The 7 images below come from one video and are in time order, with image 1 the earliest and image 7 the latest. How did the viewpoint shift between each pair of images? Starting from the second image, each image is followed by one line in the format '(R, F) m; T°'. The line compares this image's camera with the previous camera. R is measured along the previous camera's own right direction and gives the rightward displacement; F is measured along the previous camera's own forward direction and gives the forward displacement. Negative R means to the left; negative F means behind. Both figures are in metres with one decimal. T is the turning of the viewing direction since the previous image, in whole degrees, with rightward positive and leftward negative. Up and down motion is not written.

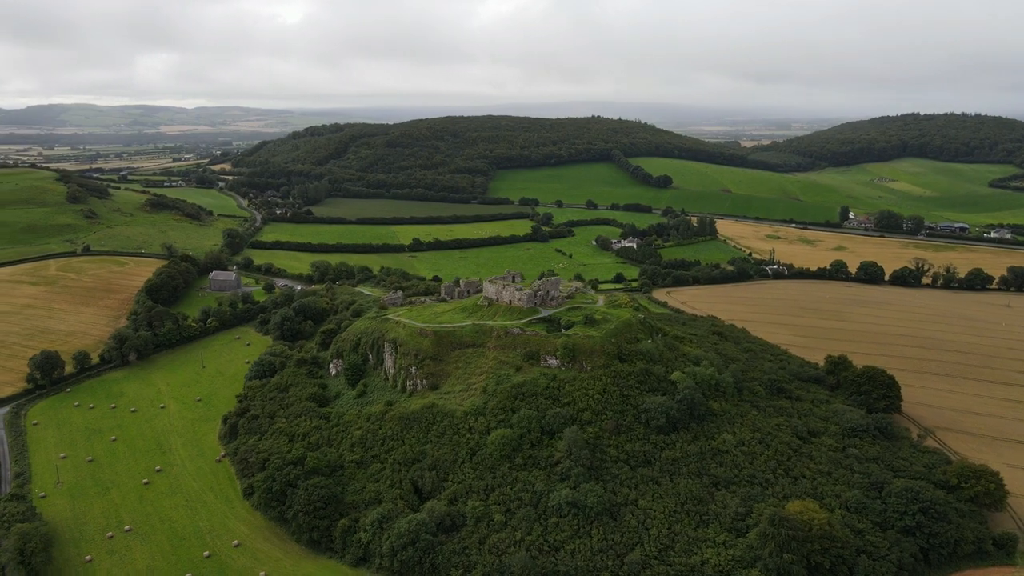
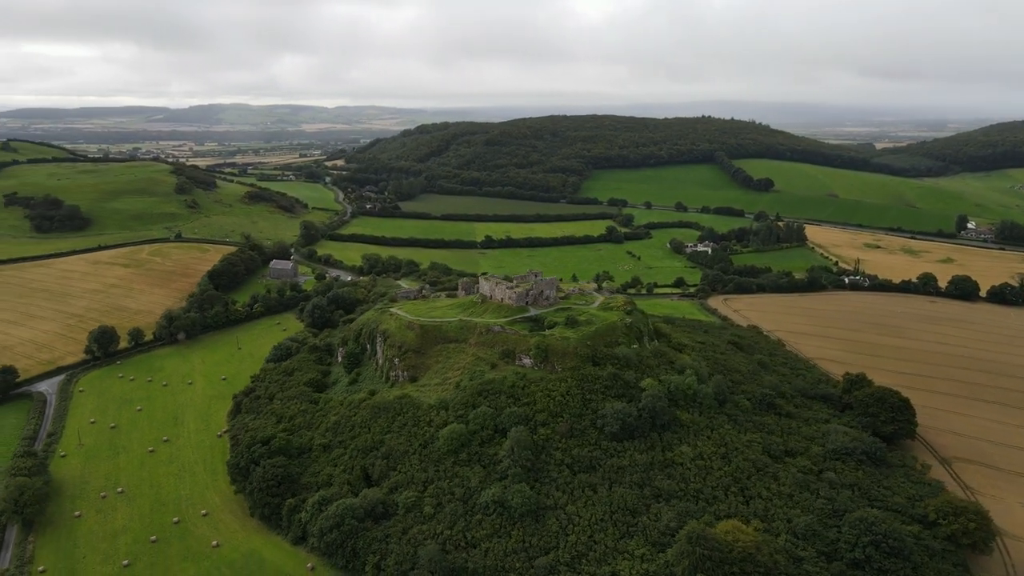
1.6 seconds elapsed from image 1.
(+8.5, +0.6) m; -9°
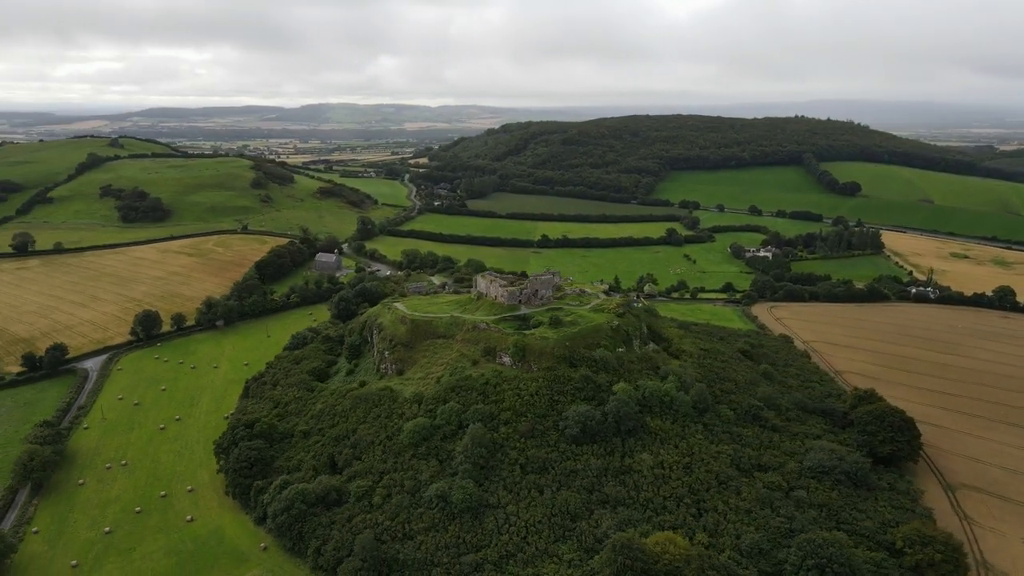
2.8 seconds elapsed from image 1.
(+6.7, +0.4) m; -7°
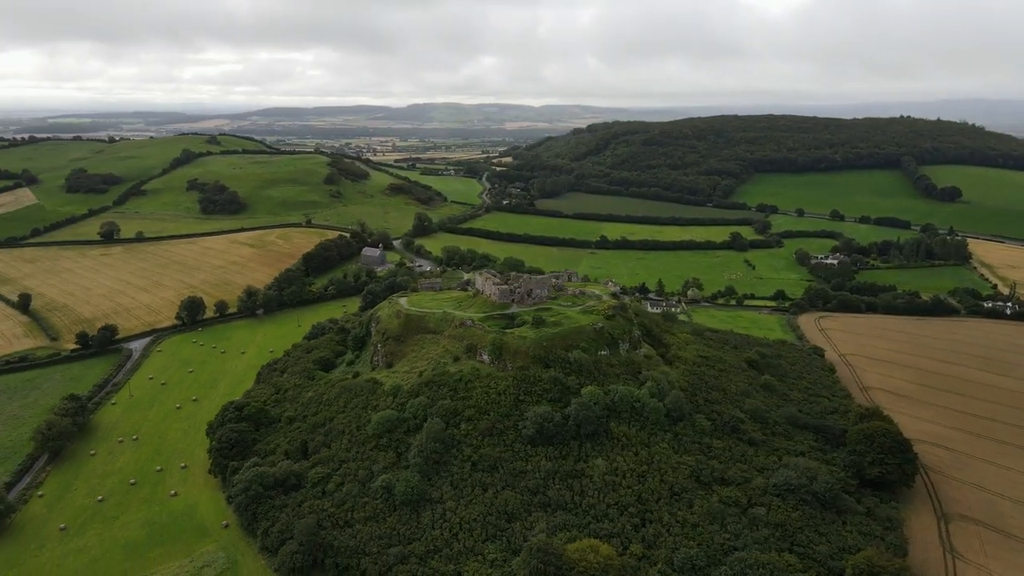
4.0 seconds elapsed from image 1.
(+6.9, +0.5) m; -7°
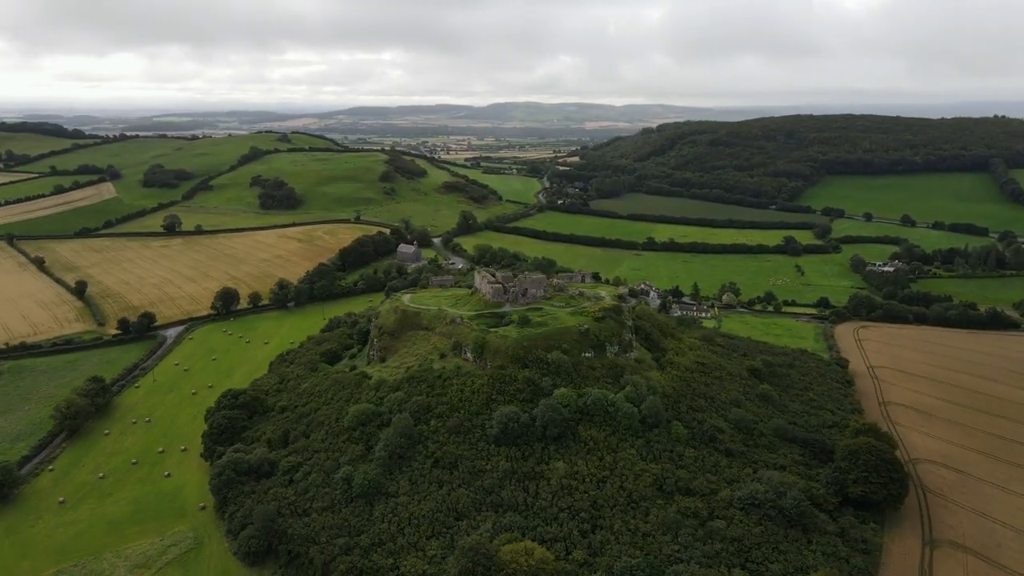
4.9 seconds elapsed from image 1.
(+5.5, +0.4) m; -6°
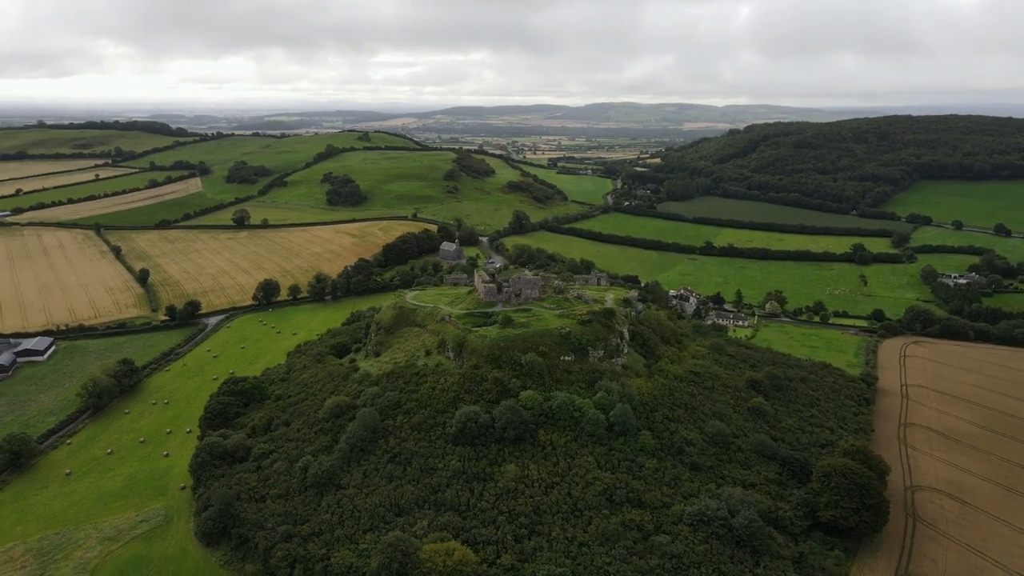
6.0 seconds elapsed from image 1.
(+6.5, +0.6) m; -7°
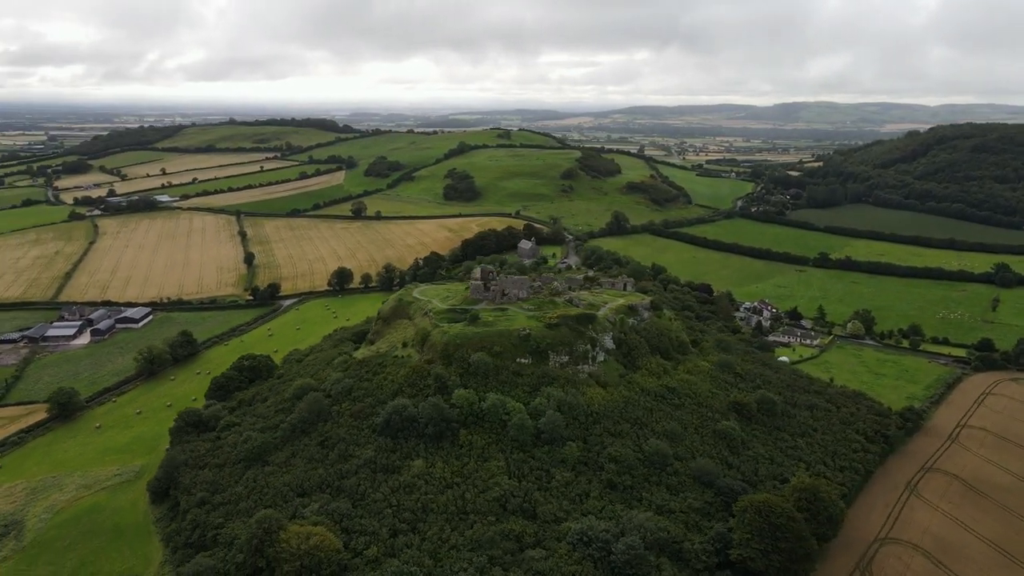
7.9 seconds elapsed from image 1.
(+11.9, +1.8) m; -13°
